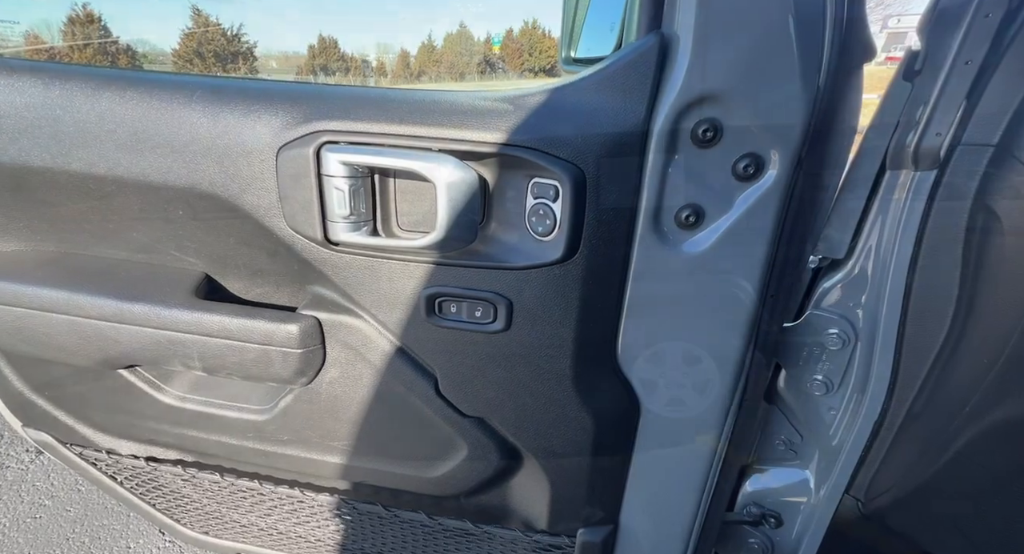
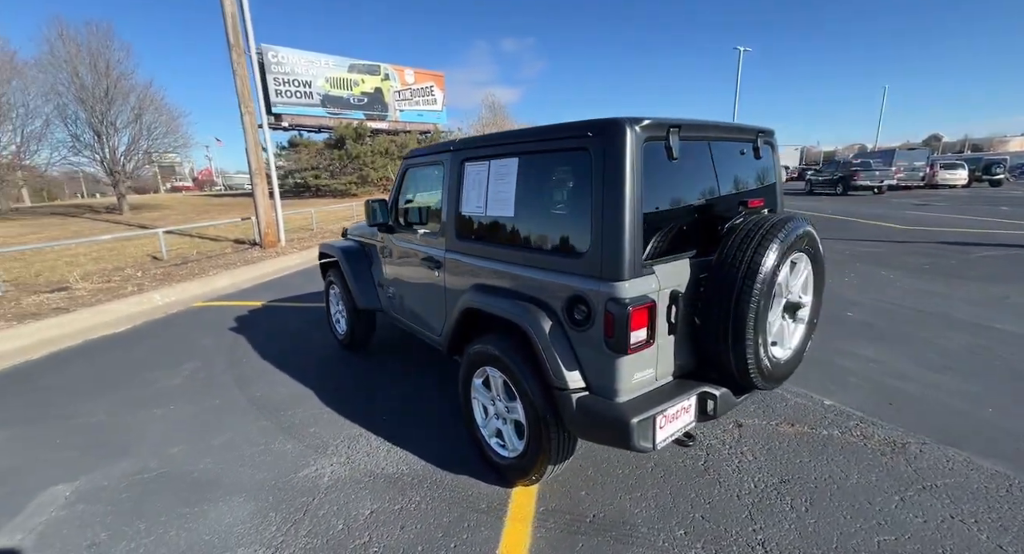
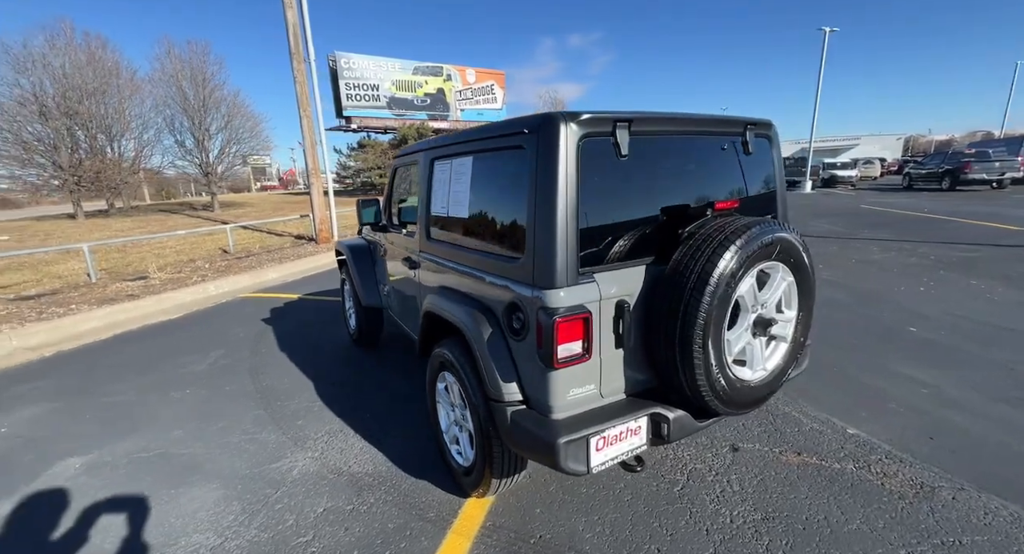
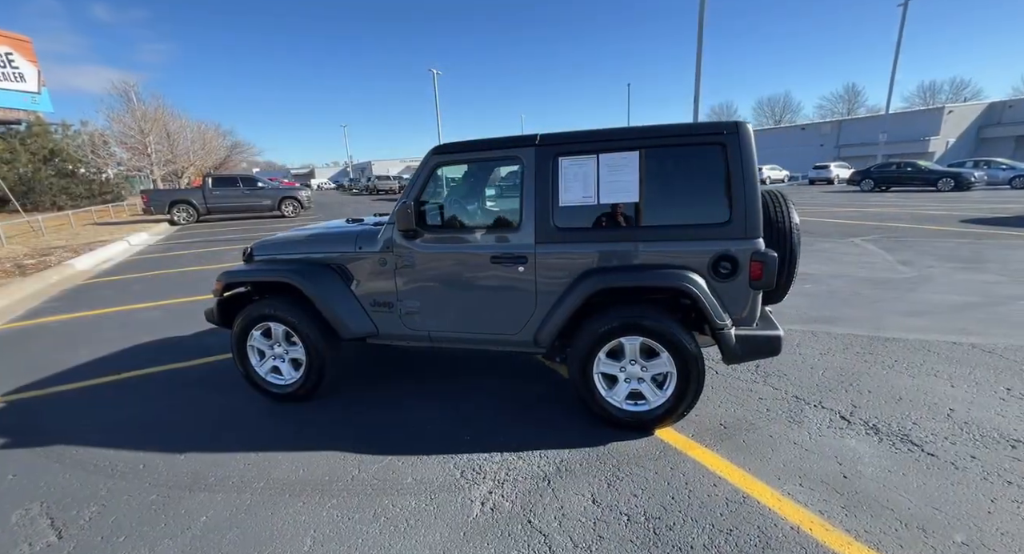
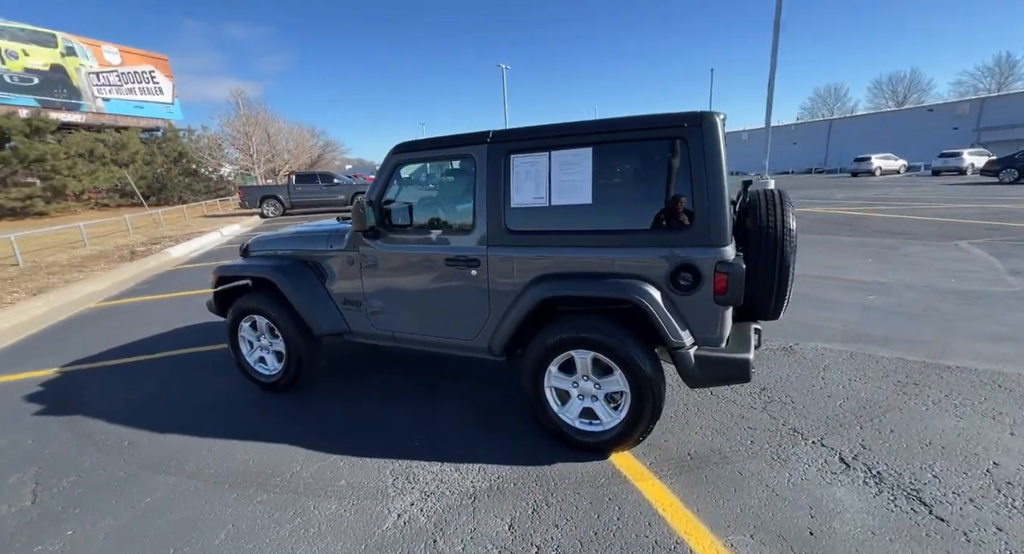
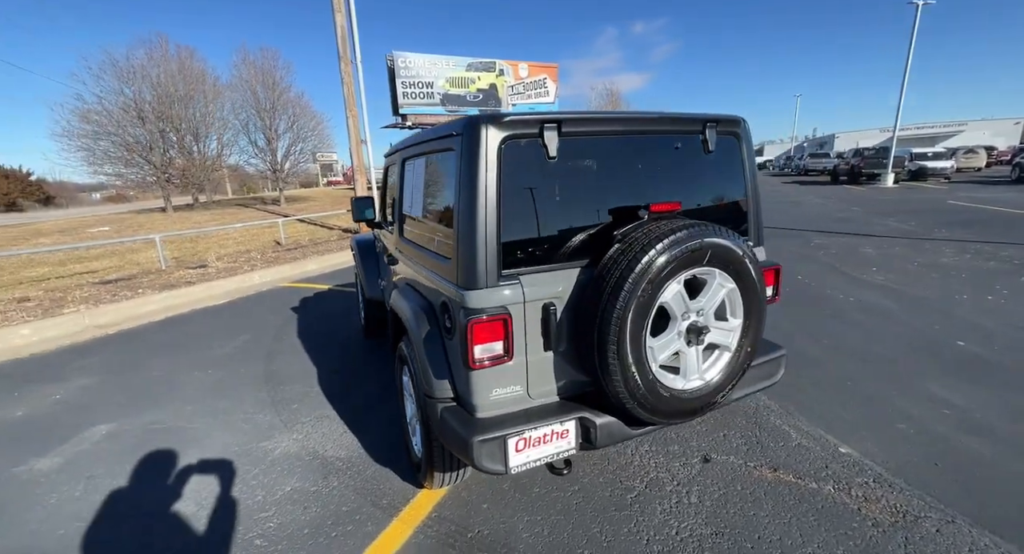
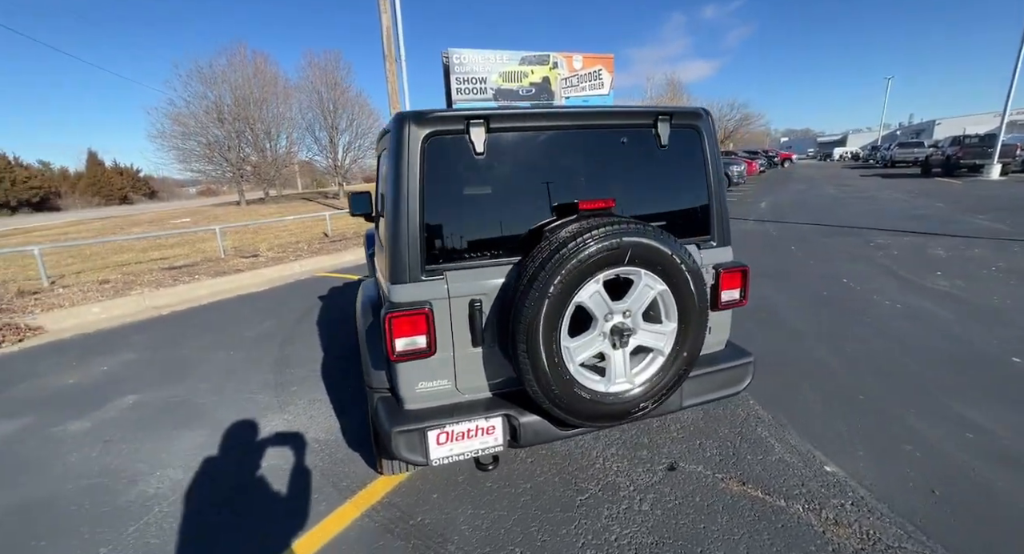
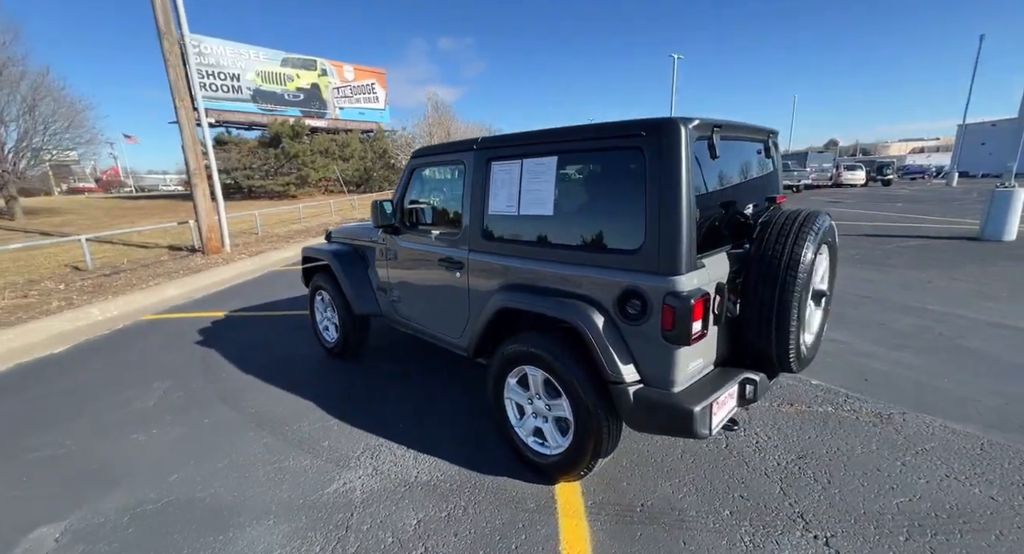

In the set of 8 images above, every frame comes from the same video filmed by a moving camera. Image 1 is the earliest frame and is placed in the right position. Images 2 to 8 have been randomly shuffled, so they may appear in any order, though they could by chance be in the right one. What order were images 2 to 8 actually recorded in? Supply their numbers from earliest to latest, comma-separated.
4, 5, 8, 2, 3, 6, 7
